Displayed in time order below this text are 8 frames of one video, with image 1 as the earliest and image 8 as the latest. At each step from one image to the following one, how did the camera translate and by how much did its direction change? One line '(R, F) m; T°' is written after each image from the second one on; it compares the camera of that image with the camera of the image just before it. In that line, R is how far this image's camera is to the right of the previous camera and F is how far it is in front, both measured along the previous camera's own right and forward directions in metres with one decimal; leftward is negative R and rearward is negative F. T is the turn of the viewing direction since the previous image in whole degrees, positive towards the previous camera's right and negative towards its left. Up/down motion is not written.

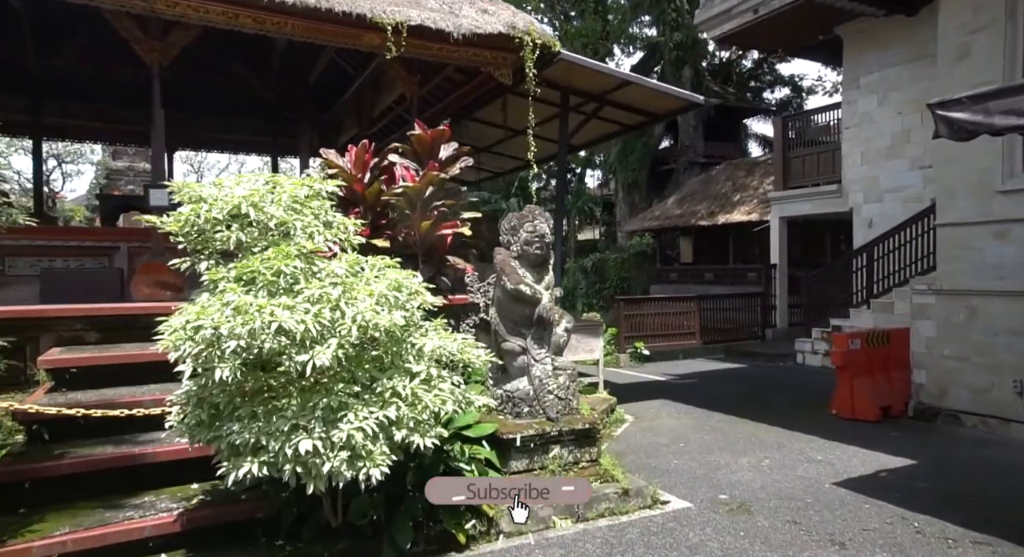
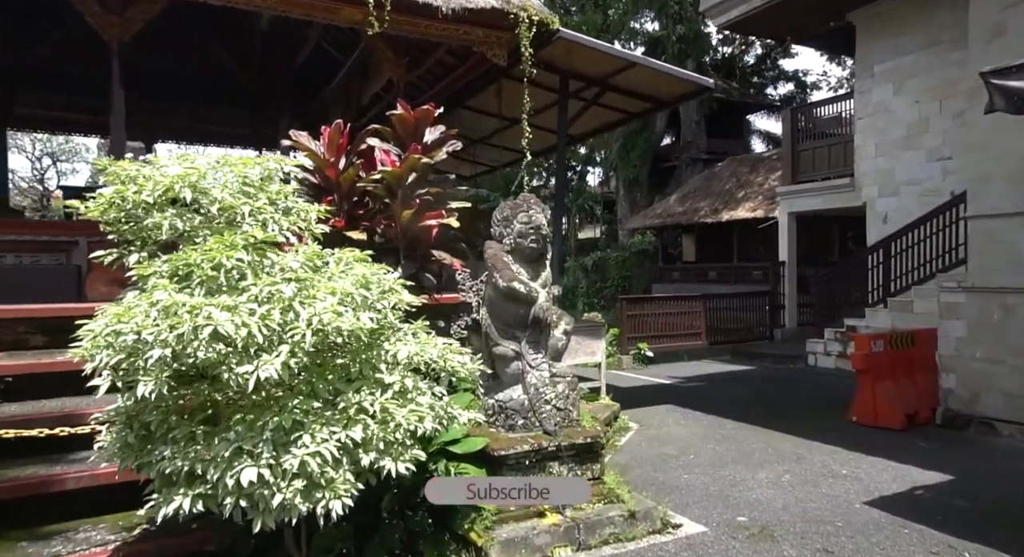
(0.0, +0.5) m; 0°
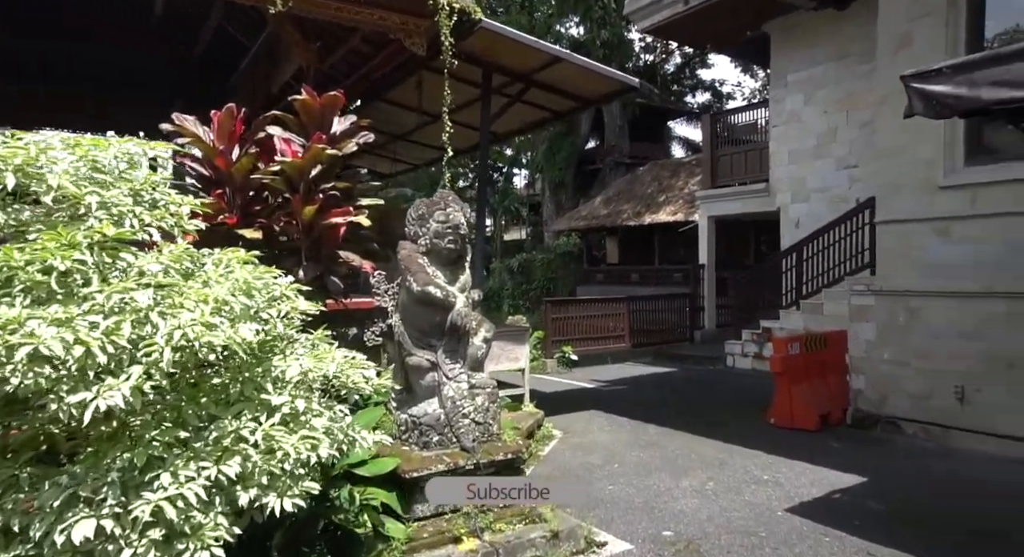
(+0.1, +0.3) m; +6°
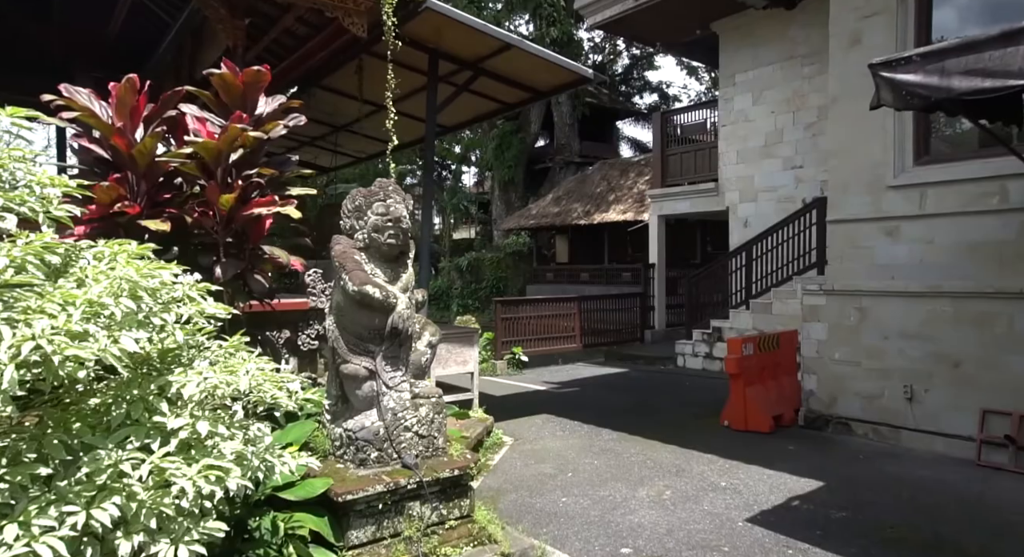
(0.0, +0.3) m; +4°
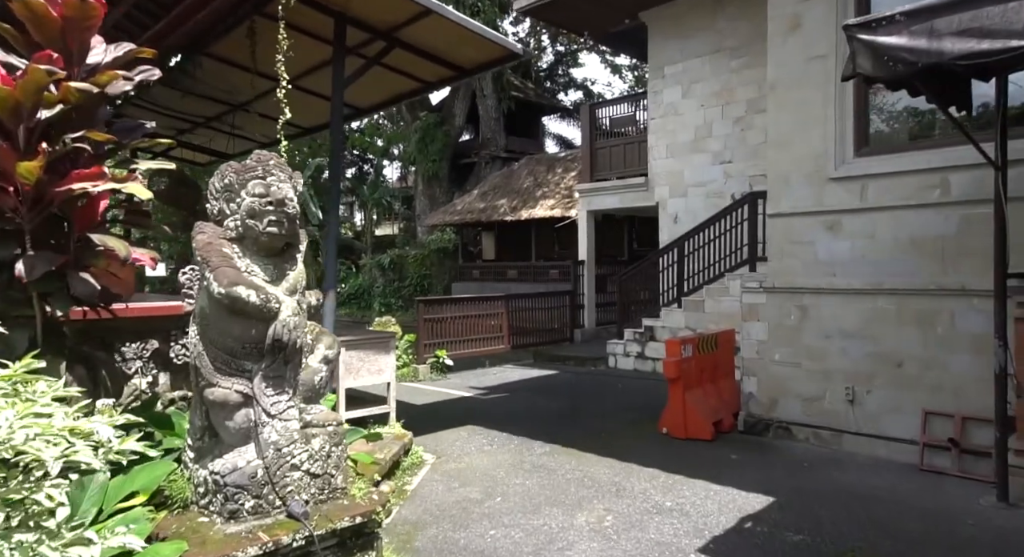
(0.0, +0.6) m; +6°
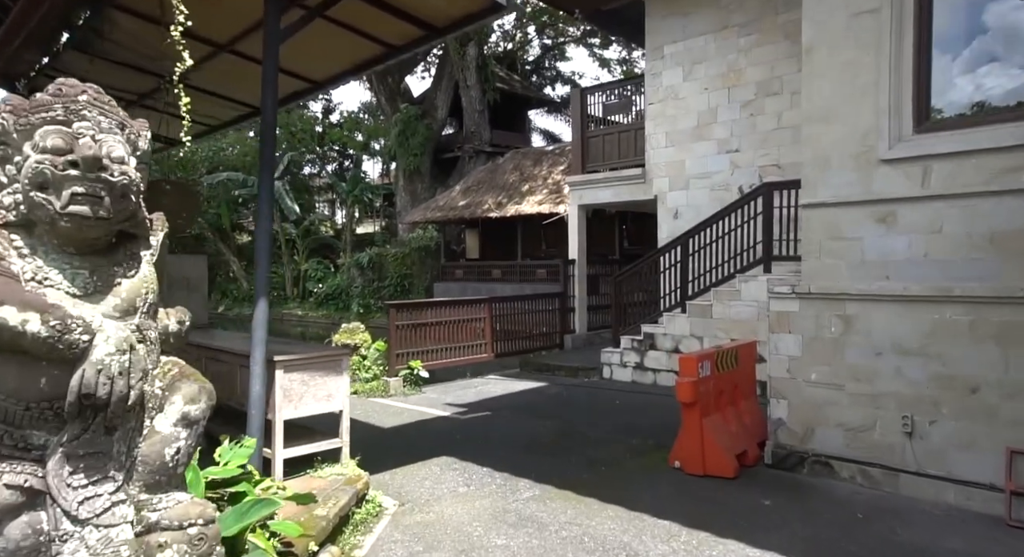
(0.0, +1.1) m; +1°
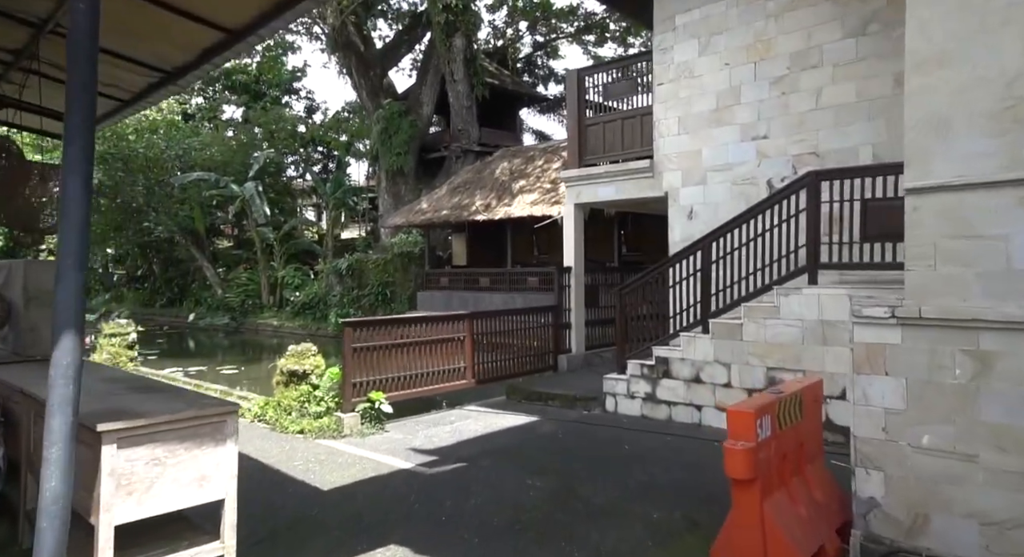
(+0.1, +1.6) m; +1°
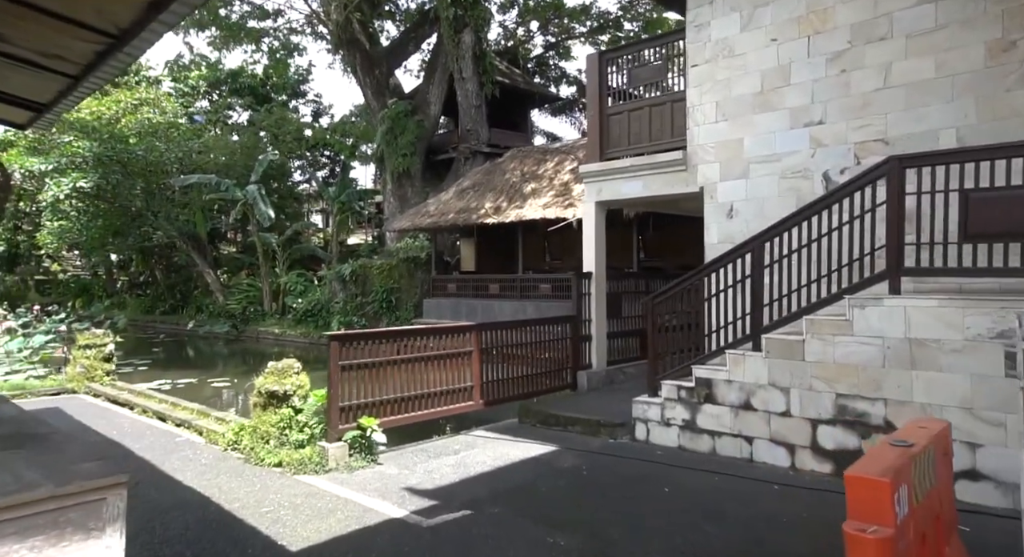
(-0.1, +1.1) m; -1°
